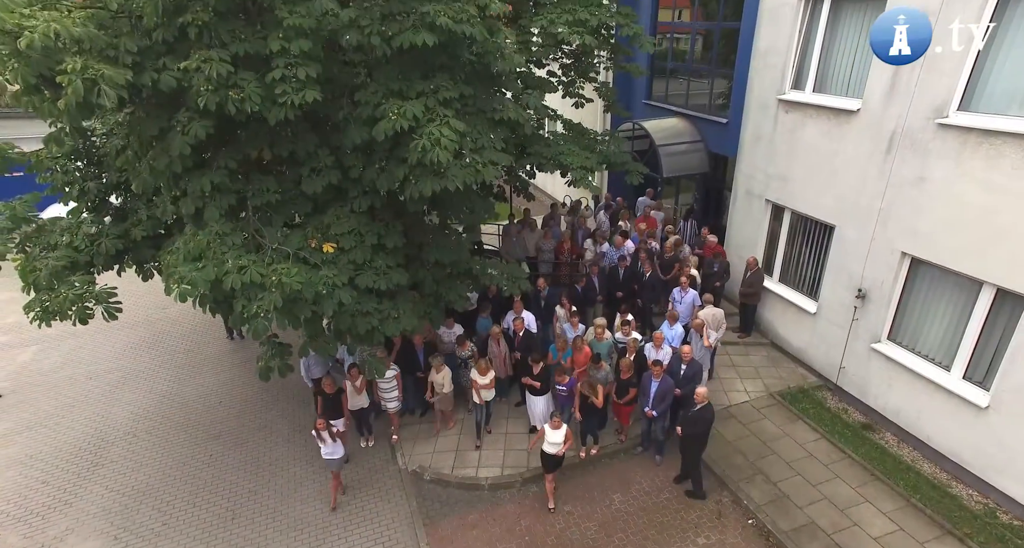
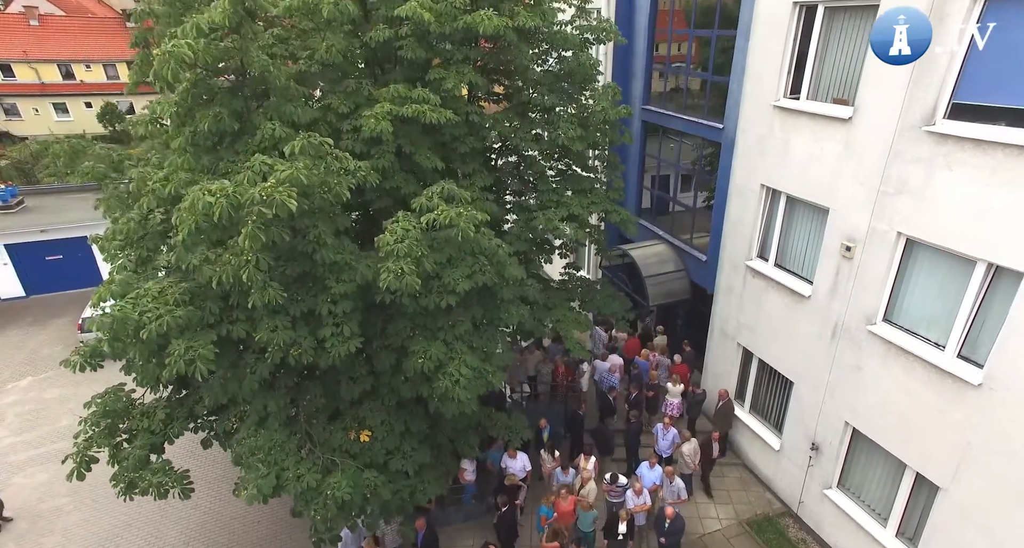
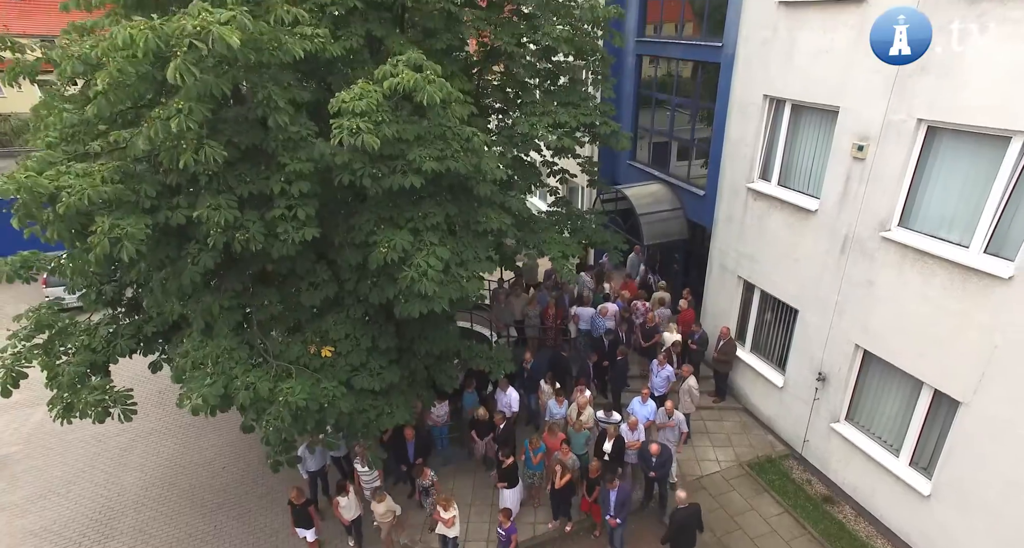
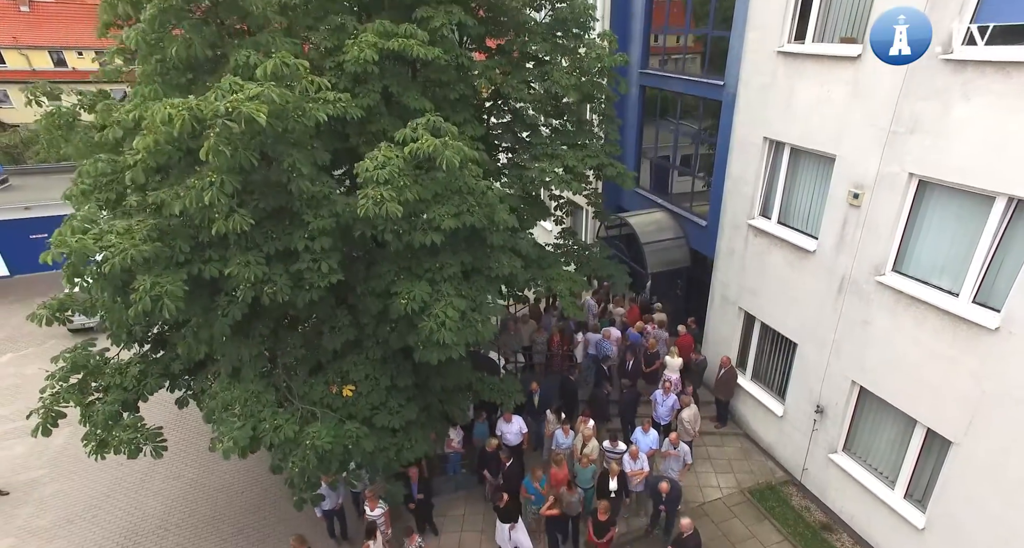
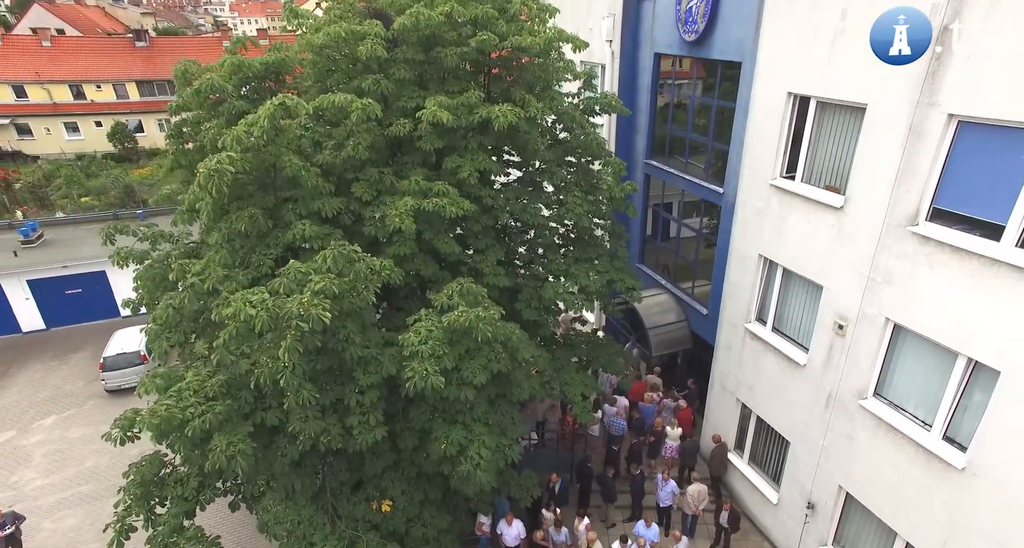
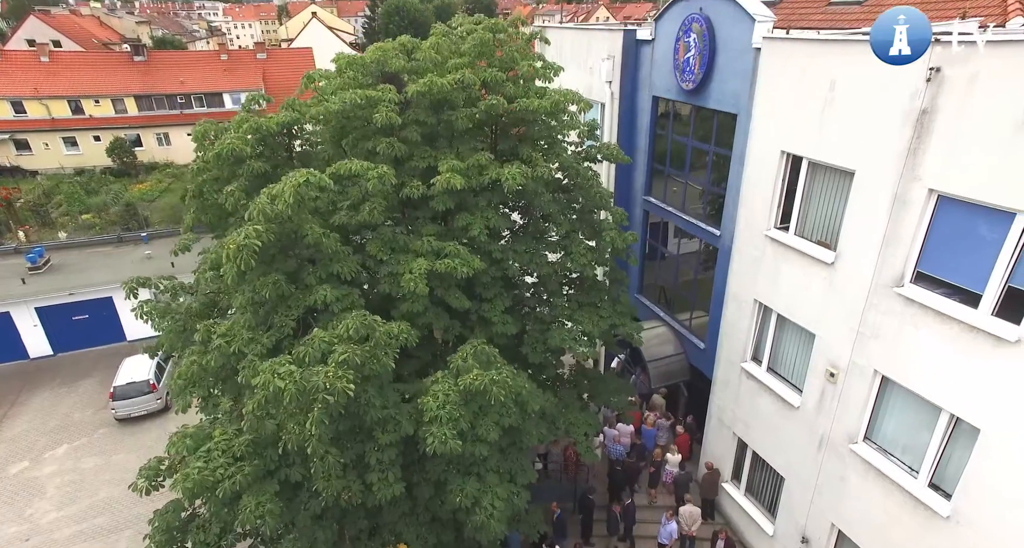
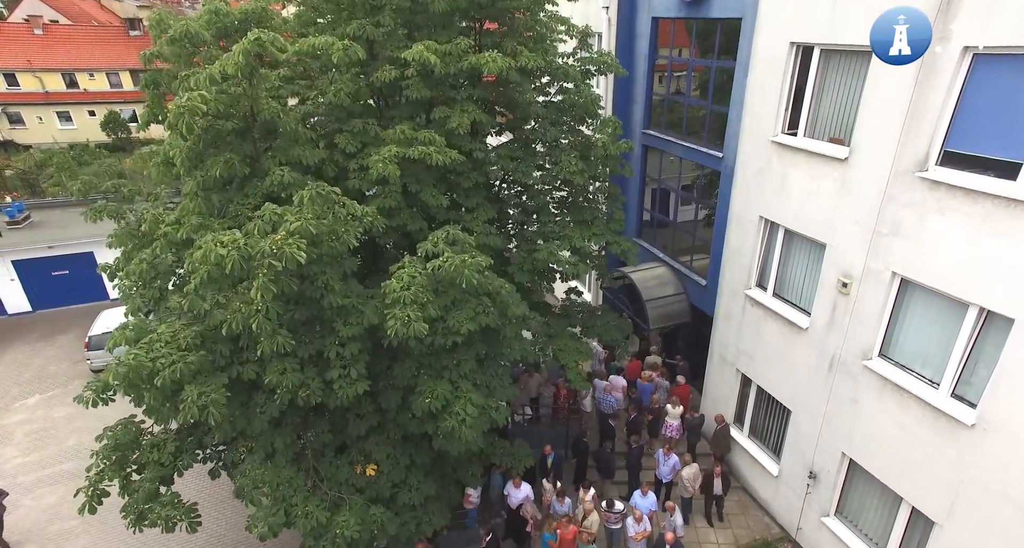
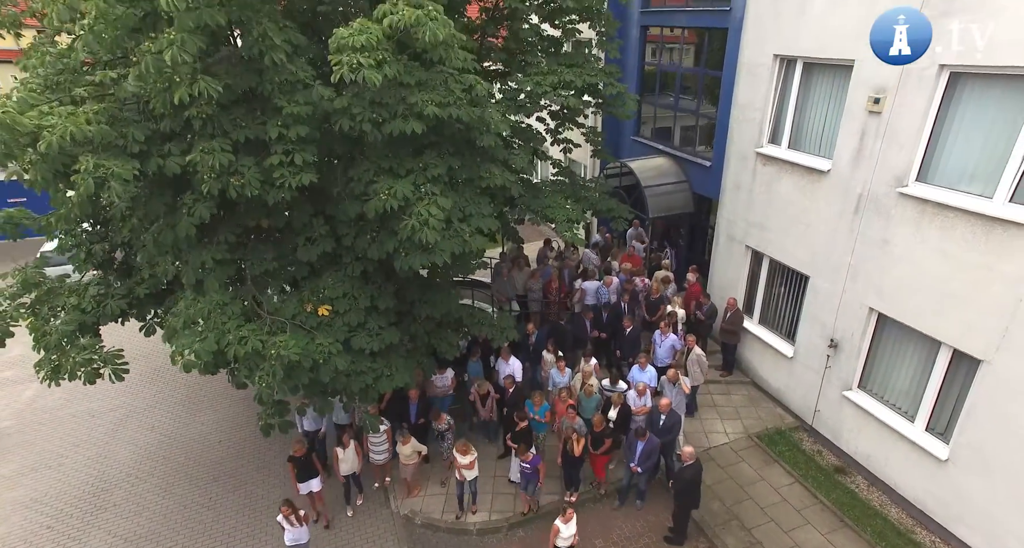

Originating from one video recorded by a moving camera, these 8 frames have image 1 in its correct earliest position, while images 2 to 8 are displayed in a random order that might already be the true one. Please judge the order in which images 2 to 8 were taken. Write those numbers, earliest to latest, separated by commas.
8, 3, 4, 2, 7, 5, 6
